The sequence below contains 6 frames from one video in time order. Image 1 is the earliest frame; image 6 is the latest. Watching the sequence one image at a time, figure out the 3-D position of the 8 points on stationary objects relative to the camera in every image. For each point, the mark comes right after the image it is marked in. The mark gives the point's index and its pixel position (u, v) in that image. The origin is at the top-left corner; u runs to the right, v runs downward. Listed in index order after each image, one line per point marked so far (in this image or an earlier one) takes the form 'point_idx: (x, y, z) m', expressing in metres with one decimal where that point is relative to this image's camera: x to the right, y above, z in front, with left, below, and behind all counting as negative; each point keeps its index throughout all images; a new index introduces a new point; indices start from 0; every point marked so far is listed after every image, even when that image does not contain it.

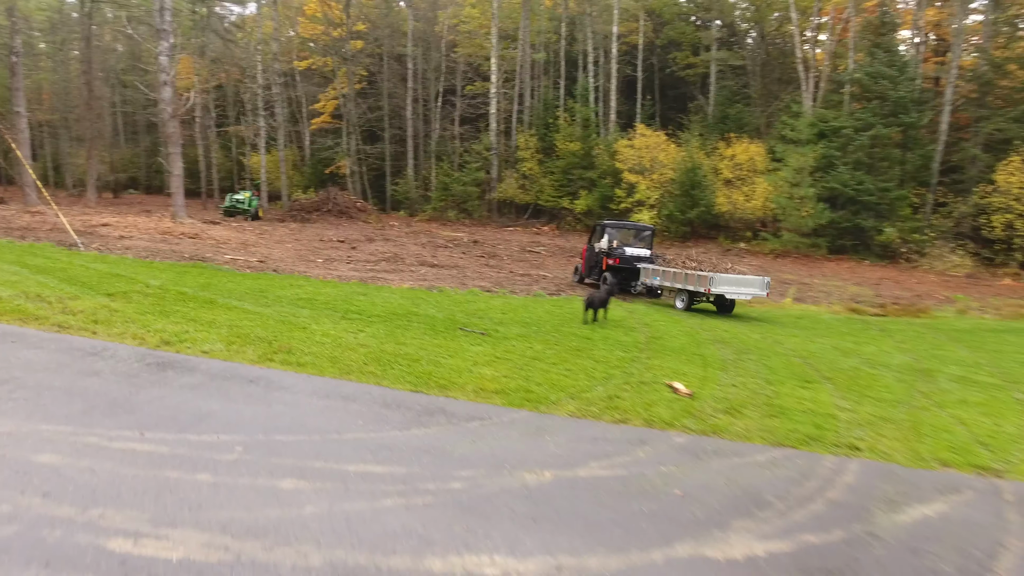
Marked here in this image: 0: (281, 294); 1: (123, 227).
0: (-2.8, -0.1, +7.7) m
1: (-9.5, +1.5, +15.8) m
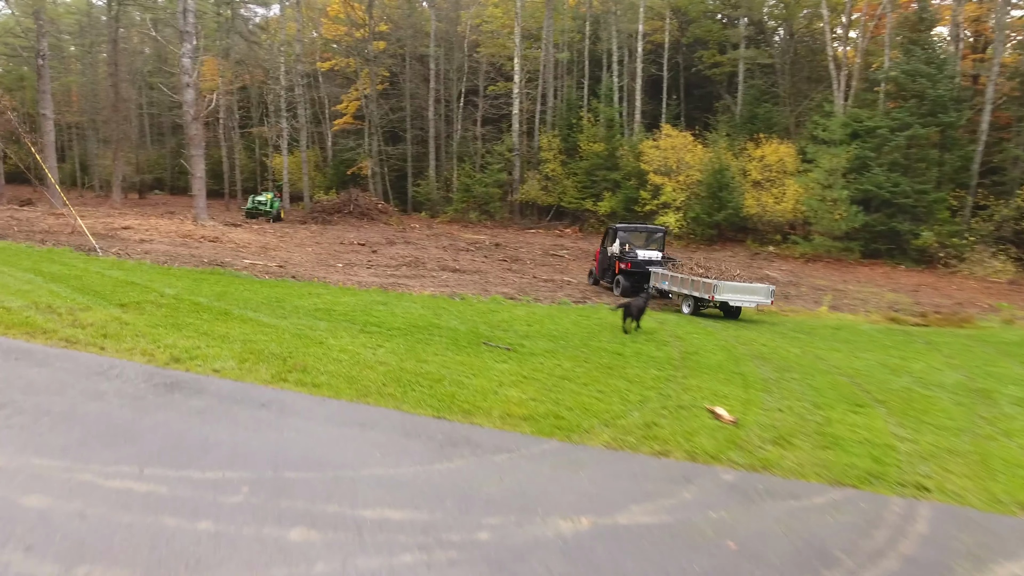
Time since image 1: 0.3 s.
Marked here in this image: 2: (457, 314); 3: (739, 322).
0: (-2.5, -0.2, +7.5) m
1: (-8.9, +1.4, +15.8) m
2: (-0.7, -0.3, +8.0) m
3: (+3.5, -0.5, +10.1) m
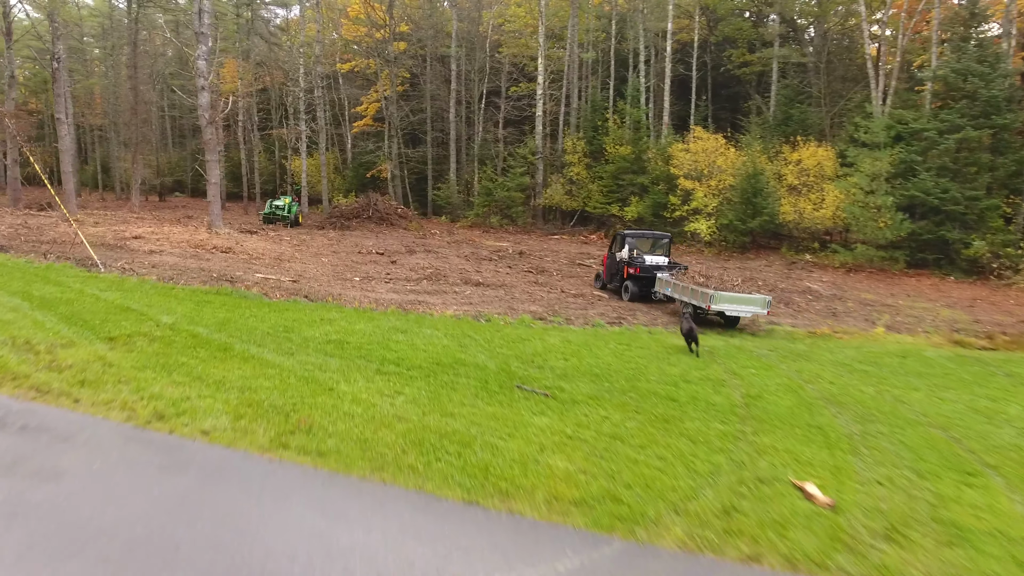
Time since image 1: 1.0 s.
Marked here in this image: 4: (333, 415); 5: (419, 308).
0: (-2.1, -0.5, +6.7) m
1: (-8.3, +1.1, +15.2) m
2: (-0.3, -0.6, +7.2) m
3: (+4.0, -0.8, +9.1) m
4: (-1.2, -0.9, +4.5) m
5: (-1.4, -0.3, +10.1) m
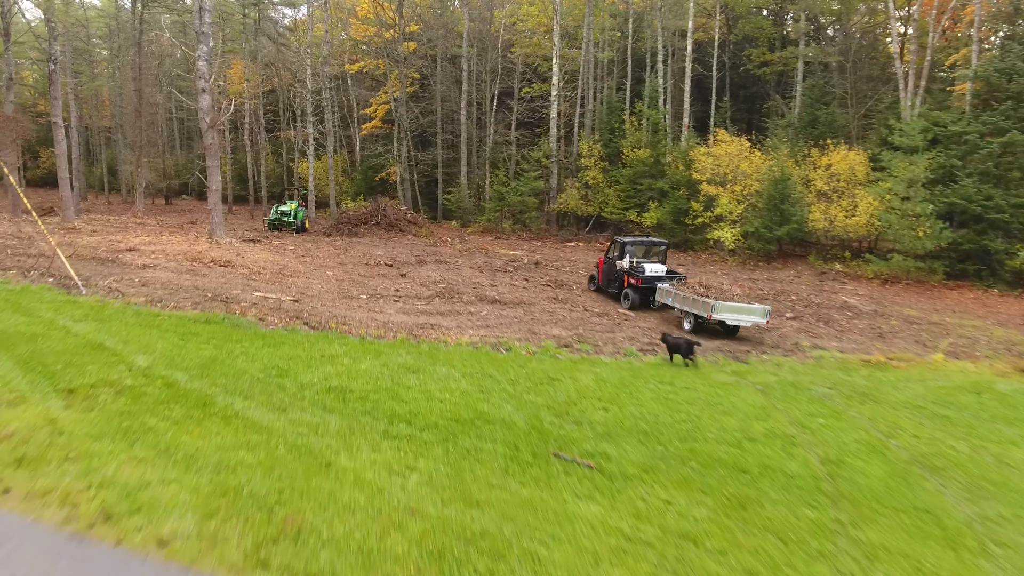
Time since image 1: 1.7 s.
0: (-1.8, -0.8, +5.7) m
1: (-7.9, +0.8, +14.3) m
2: (0.0, -1.0, +6.2) m
3: (+4.3, -1.2, +8.1) m
4: (-1.0, -1.2, +3.5) m
5: (-1.1, -0.6, +9.1) m
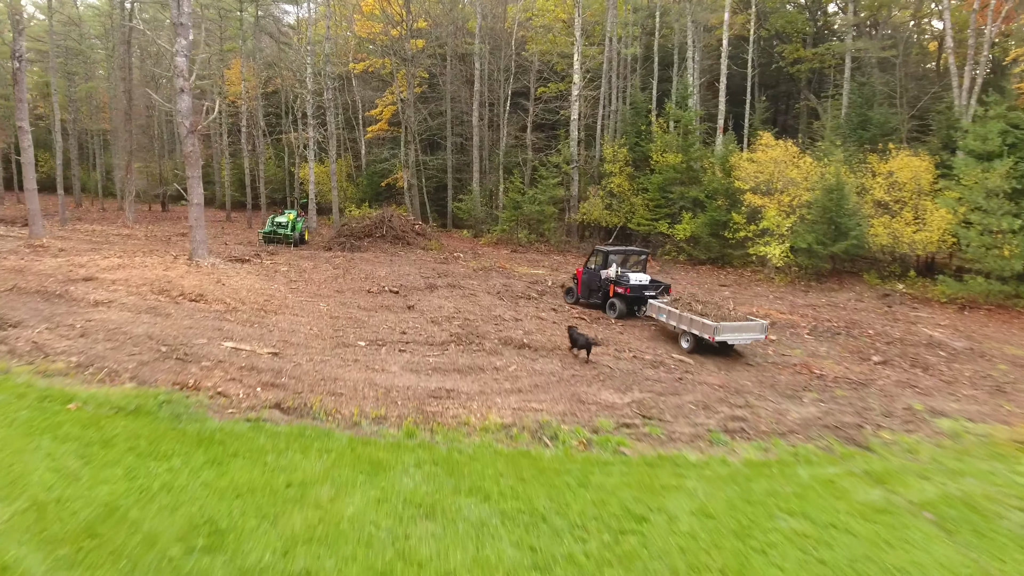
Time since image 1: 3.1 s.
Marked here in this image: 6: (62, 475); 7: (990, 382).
0: (-1.4, -1.5, +3.5) m
1: (-7.4, +0.1, +12.1) m
2: (+0.4, -1.6, +3.9) m
3: (+4.7, -1.8, +5.8) m
4: (-0.6, -1.8, +1.2) m
5: (-0.7, -1.3, +6.8) m
6: (-3.0, -1.2, +4.3) m
7: (+7.6, -1.5, +10.4) m
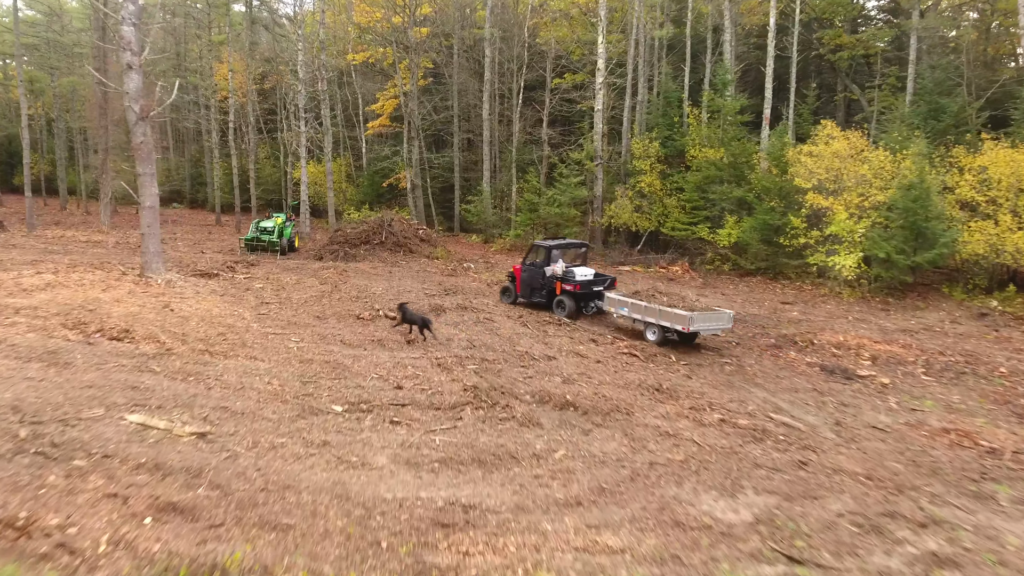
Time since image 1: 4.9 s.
0: (-1.0, -1.9, +0.6) m
1: (-7.0, -0.3, +9.3) m
2: (+0.8, -2.0, +1.0) m
3: (+5.1, -2.2, +2.8) m
4: (-0.2, -2.2, -1.7) m
5: (-0.3, -1.7, +3.9) m
6: (-2.6, -1.6, +1.4) m
7: (+8.1, -1.9, +7.4) m
